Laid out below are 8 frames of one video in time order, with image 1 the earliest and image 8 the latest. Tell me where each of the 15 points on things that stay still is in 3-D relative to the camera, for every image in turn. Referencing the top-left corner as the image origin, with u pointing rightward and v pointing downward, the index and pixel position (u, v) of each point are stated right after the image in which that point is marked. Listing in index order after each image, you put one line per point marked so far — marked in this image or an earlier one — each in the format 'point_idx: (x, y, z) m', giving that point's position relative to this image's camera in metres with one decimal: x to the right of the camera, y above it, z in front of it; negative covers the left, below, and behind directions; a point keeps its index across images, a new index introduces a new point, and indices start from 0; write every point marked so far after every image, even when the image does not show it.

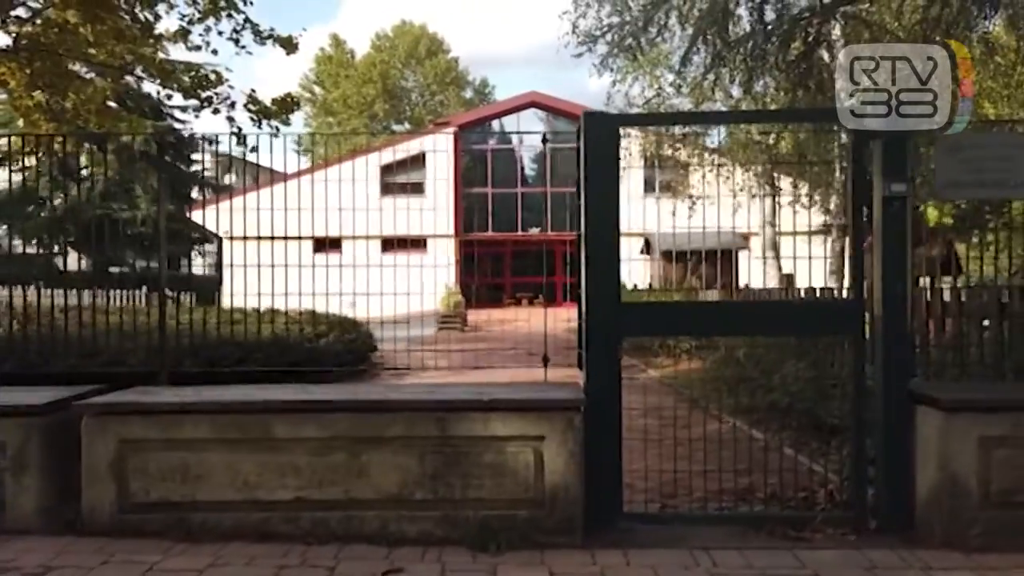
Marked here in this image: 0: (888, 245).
0: (+2.1, +0.2, +5.8) m
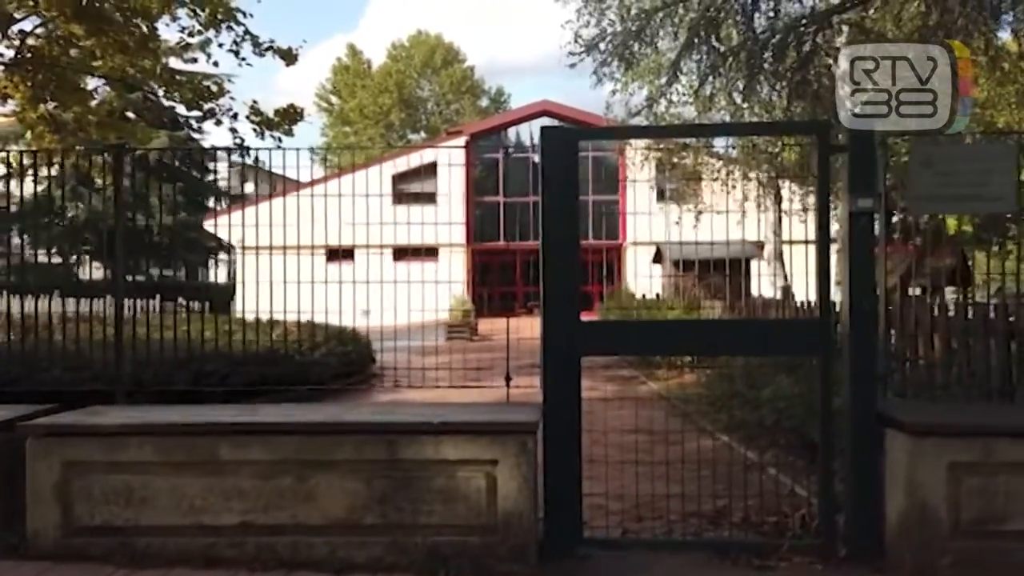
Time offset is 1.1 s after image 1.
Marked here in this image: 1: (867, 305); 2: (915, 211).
0: (+1.8, +0.1, +5.5) m
1: (+1.9, -0.1, +5.6) m
2: (+2.3, +0.4, +6.0) m
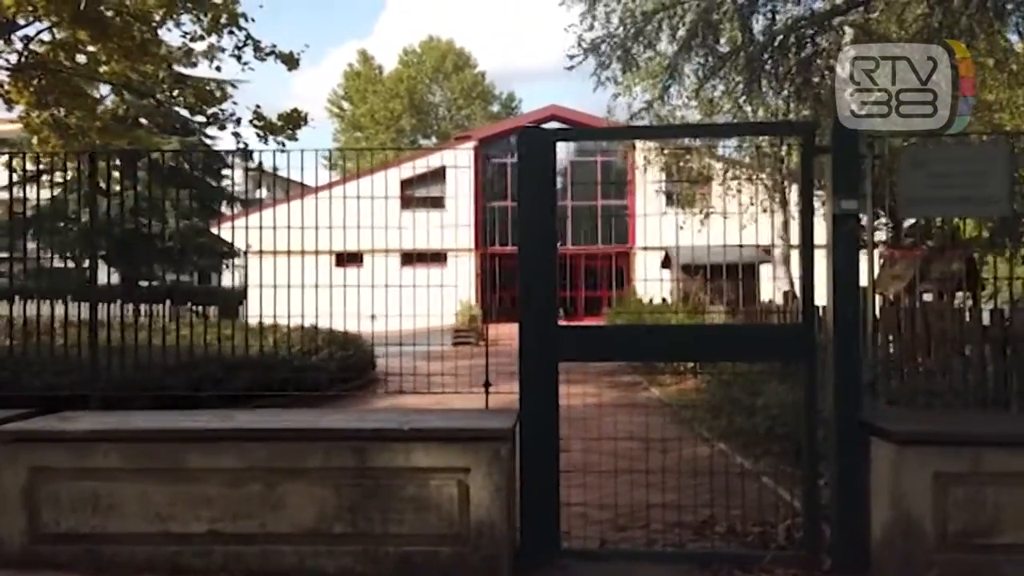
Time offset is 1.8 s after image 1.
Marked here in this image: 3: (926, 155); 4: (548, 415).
0: (+1.7, +0.1, +5.4) m
1: (+1.7, -0.1, +5.4) m
2: (+2.2, +0.4, +5.8) m
3: (+2.3, +0.7, +5.8) m
4: (+0.2, -0.7, +5.6) m
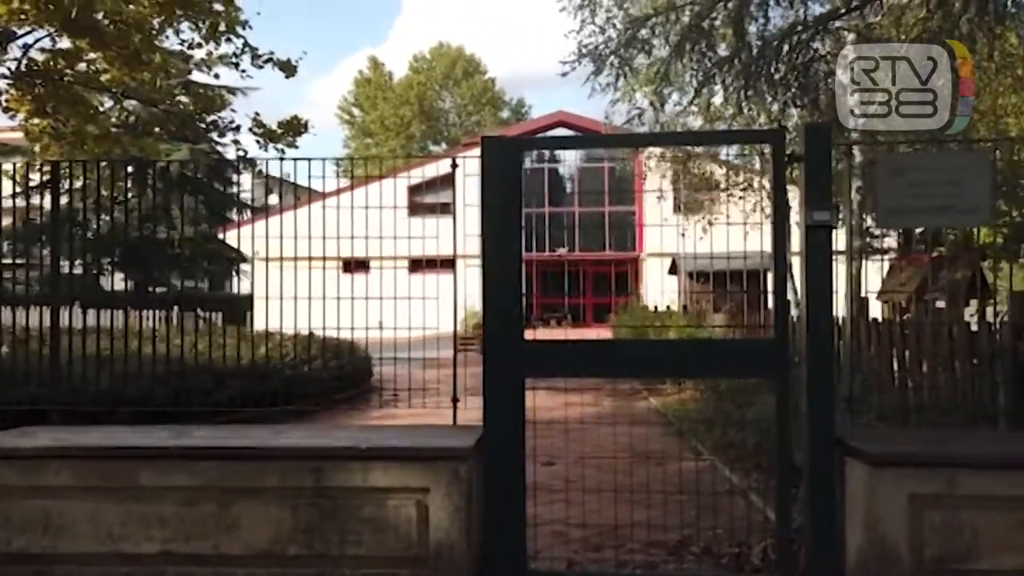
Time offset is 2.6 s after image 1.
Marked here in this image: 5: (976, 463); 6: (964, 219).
0: (+1.5, 0.0, +5.2) m
1: (+1.5, -0.2, +5.2) m
2: (+2.0, +0.3, +5.6) m
3: (+2.1, +0.7, +5.6) m
4: (0.0, -0.7, +5.4) m
5: (+2.1, -0.8, +4.8) m
6: (+2.4, +0.4, +5.6) m
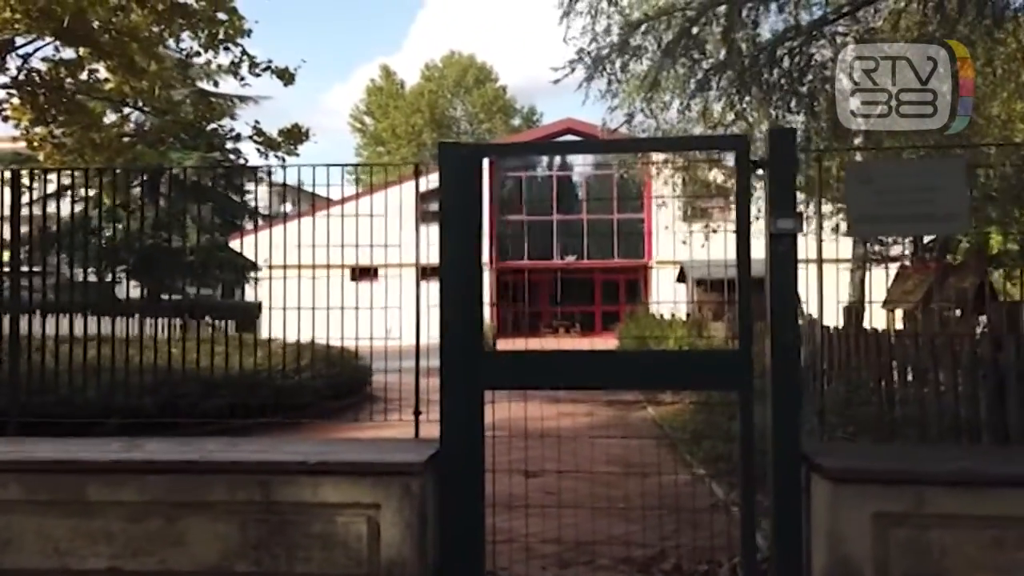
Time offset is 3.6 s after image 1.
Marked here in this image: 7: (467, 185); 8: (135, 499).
0: (+1.3, 0.0, +5.0) m
1: (+1.3, -0.2, +5.0) m
2: (+1.8, +0.3, +5.5) m
3: (+1.9, +0.6, +5.4) m
4: (-0.2, -0.8, +5.3) m
5: (+1.9, -0.9, +4.6) m
6: (+2.2, +0.3, +5.4) m
7: (-0.2, +0.5, +5.4) m
8: (-1.8, -1.0, +5.0) m
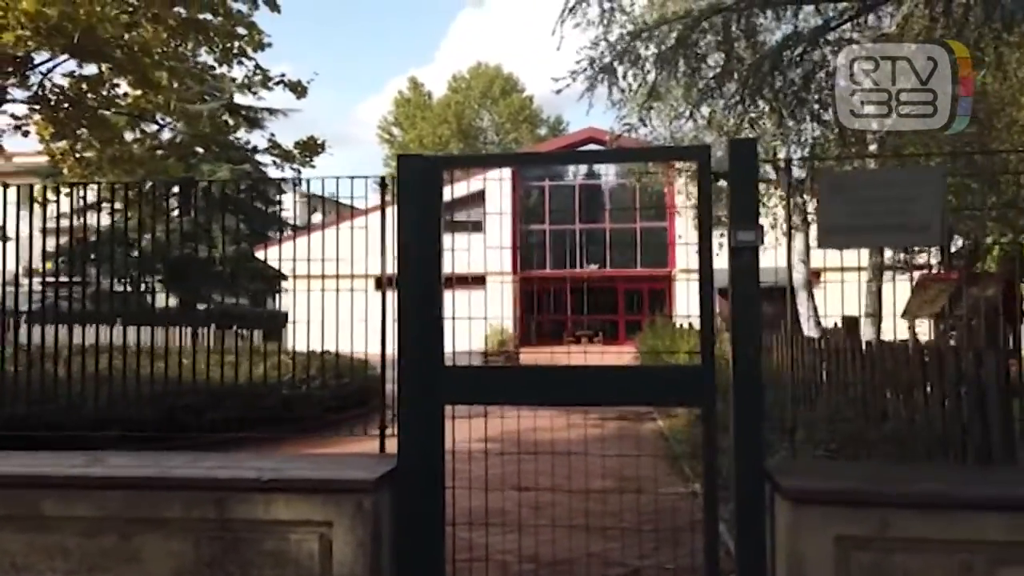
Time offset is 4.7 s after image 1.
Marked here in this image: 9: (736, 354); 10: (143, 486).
0: (+1.1, -0.1, +4.9) m
1: (+1.1, -0.3, +4.9) m
2: (+1.6, +0.2, +5.3) m
3: (+1.7, +0.5, +5.2) m
4: (-0.4, -0.9, +5.2) m
5: (+1.7, -0.9, +4.5) m
6: (+2.0, +0.2, +5.2) m
7: (-0.4, +0.5, +5.3) m
8: (-2.0, -1.1, +5.0) m
9: (+1.0, -0.3, +4.9) m
10: (-1.7, -0.9, +5.0) m
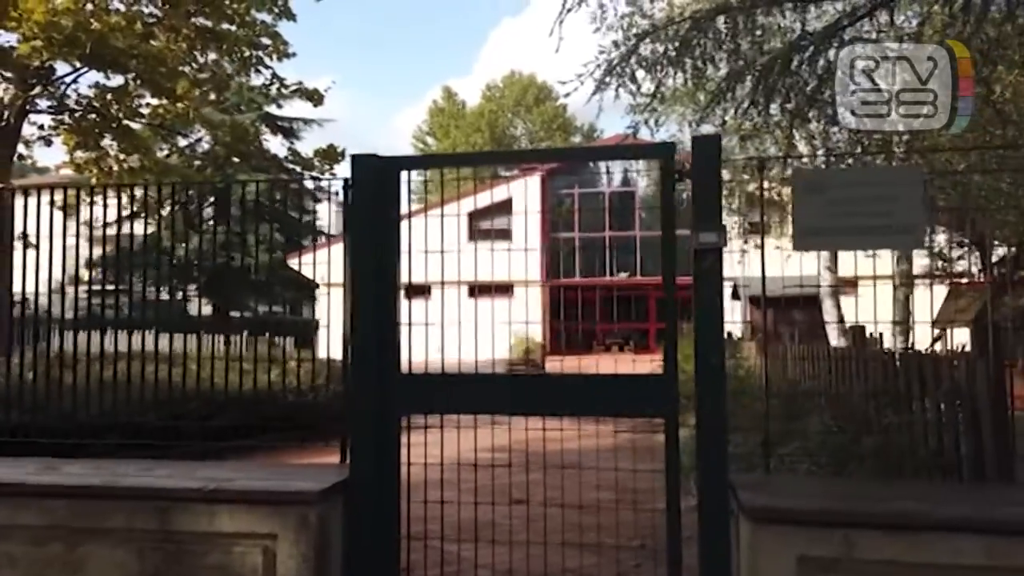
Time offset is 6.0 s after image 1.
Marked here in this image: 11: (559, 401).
0: (+0.9, -0.1, +4.6) m
1: (+0.9, -0.3, +4.6) m
2: (+1.4, +0.2, +5.0) m
3: (+1.5, +0.5, +4.9) m
4: (-0.6, -0.9, +5.0) m
5: (+1.4, -0.9, +4.2) m
6: (+1.8, +0.2, +4.9) m
7: (-0.6, +0.4, +5.1) m
8: (-2.2, -1.1, +4.9) m
9: (+0.8, -0.3, +4.6) m
10: (-2.0, -0.9, +4.8) m
11: (+0.2, -0.5, +4.9) m
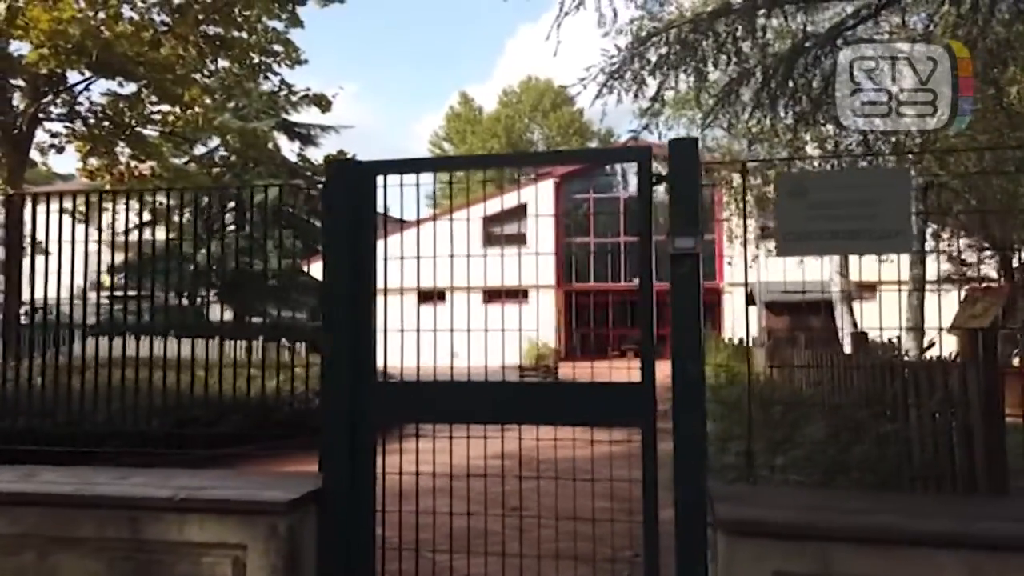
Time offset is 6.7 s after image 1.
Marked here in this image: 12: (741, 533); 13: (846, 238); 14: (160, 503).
0: (+0.7, -0.1, +4.5) m
1: (+0.8, -0.4, +4.5) m
2: (+1.3, +0.2, +4.9) m
3: (+1.4, +0.5, +4.8) m
4: (-0.7, -0.9, +4.9) m
5: (+1.3, -1.0, +4.1) m
6: (+1.7, +0.2, +4.8) m
7: (-0.7, +0.4, +5.0) m
8: (-2.3, -1.1, +4.8) m
9: (+0.7, -0.4, +4.5) m
10: (-2.1, -1.0, +4.8) m
11: (+0.1, -0.5, +4.8) m
12: (+0.9, -1.0, +4.2) m
13: (+1.6, +0.2, +4.8) m
14: (-1.6, -1.0, +4.7) m
